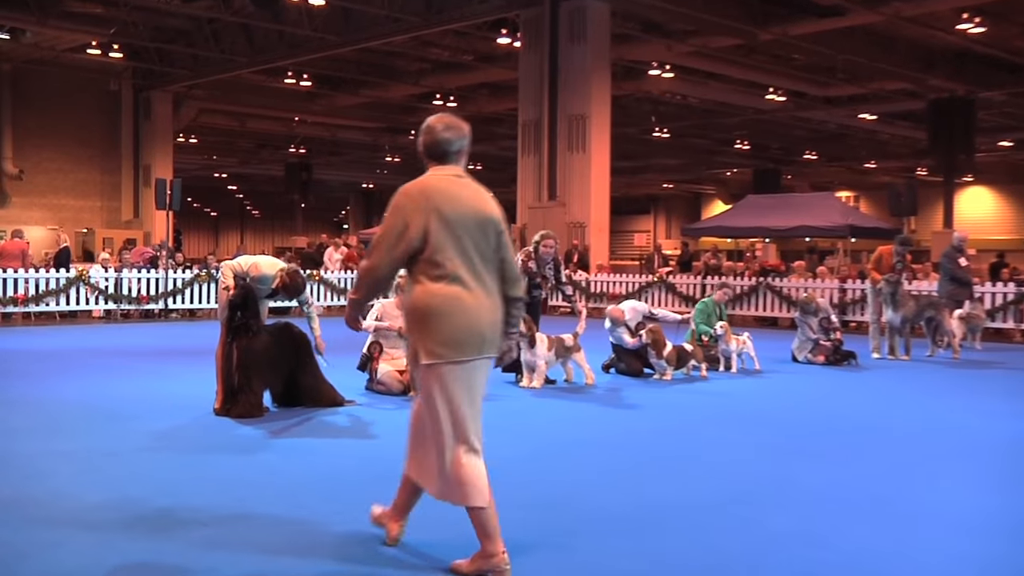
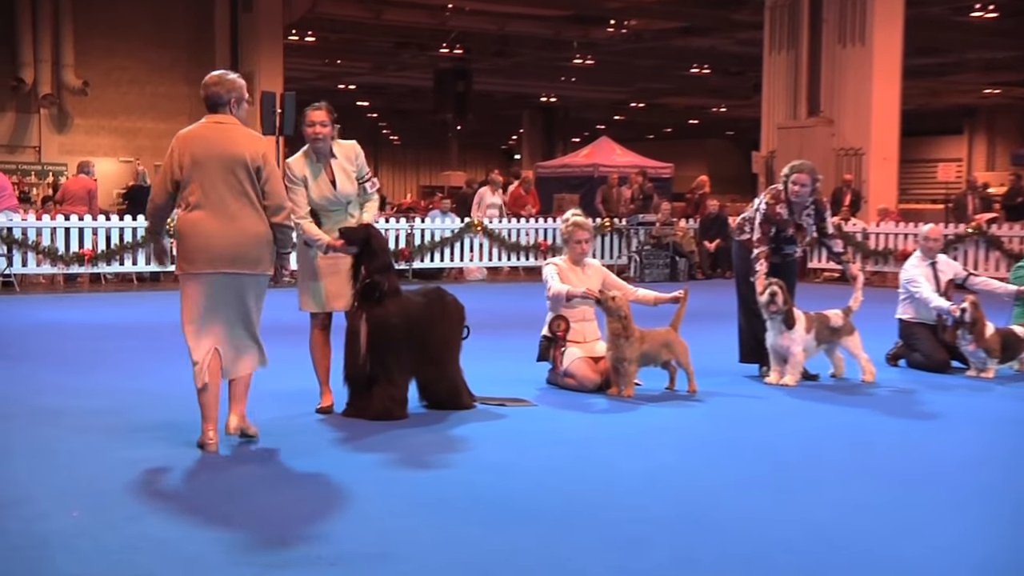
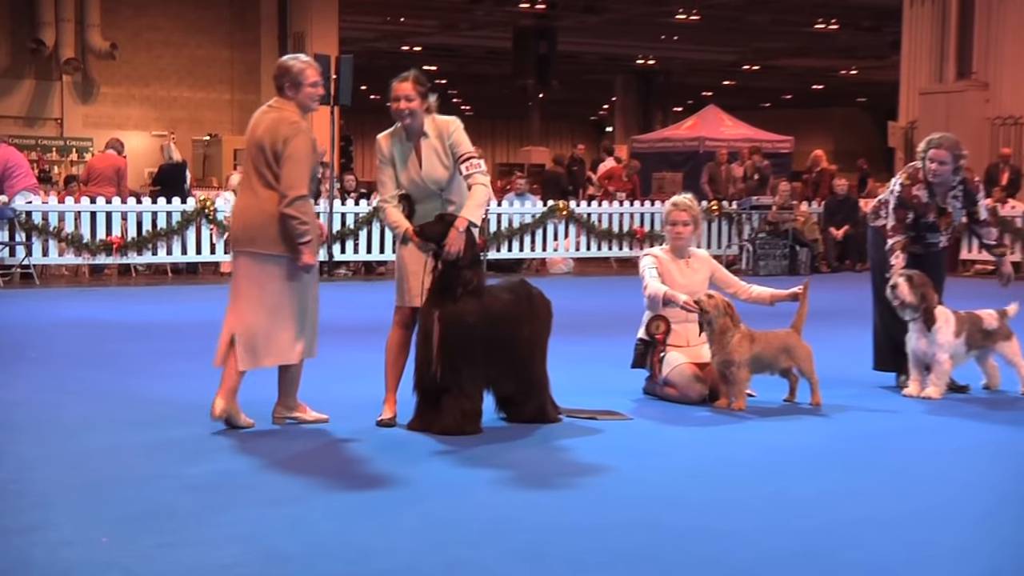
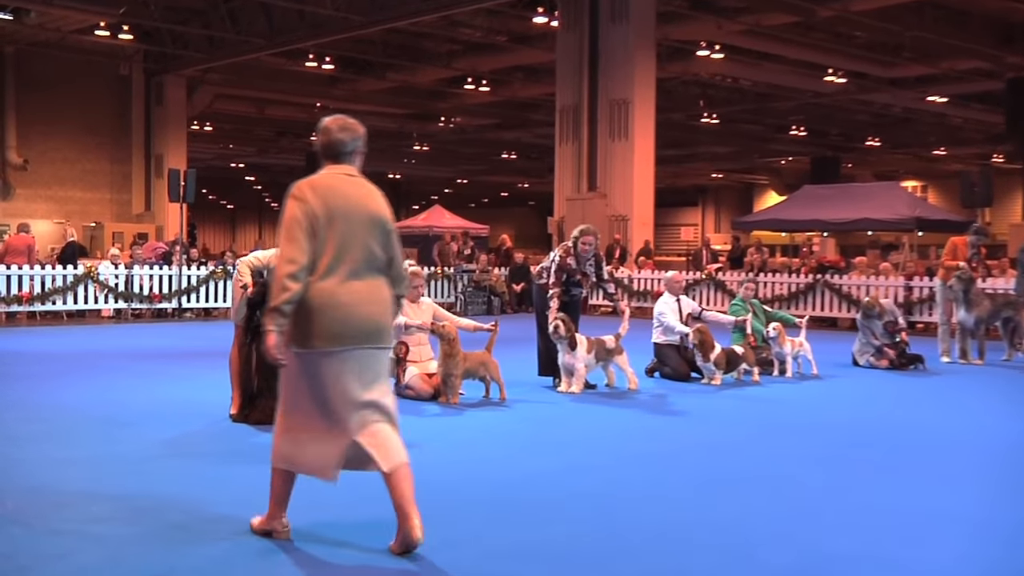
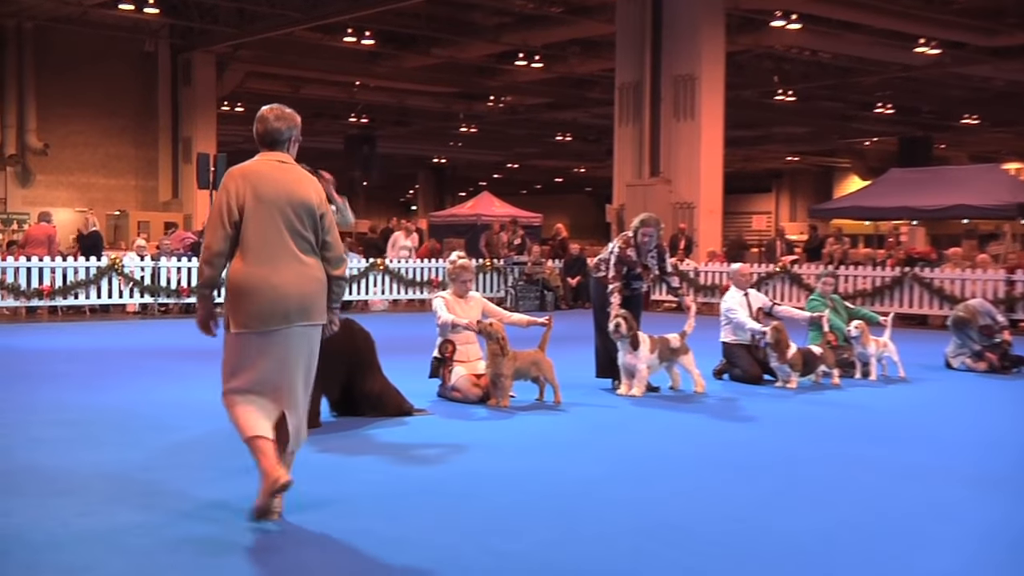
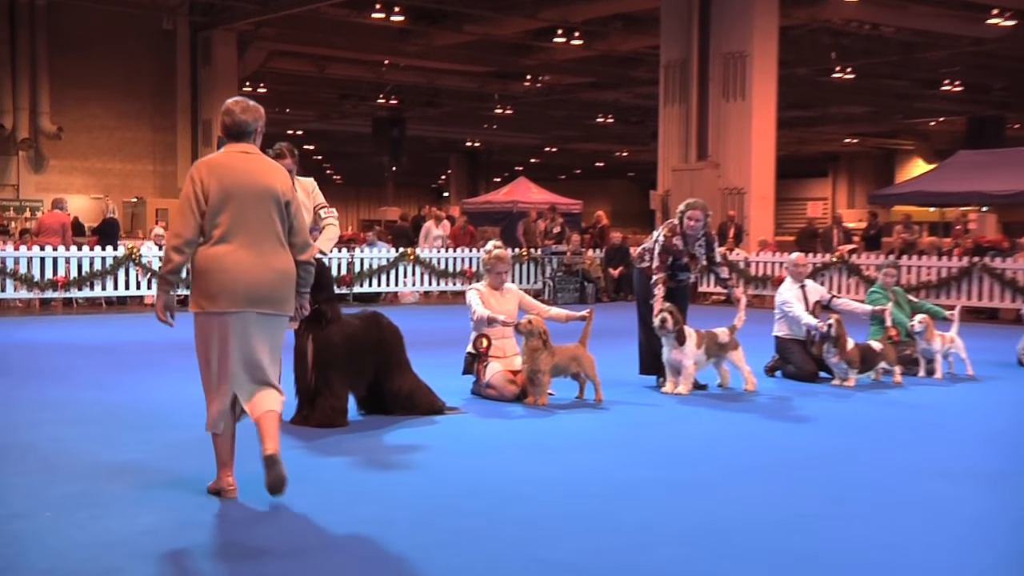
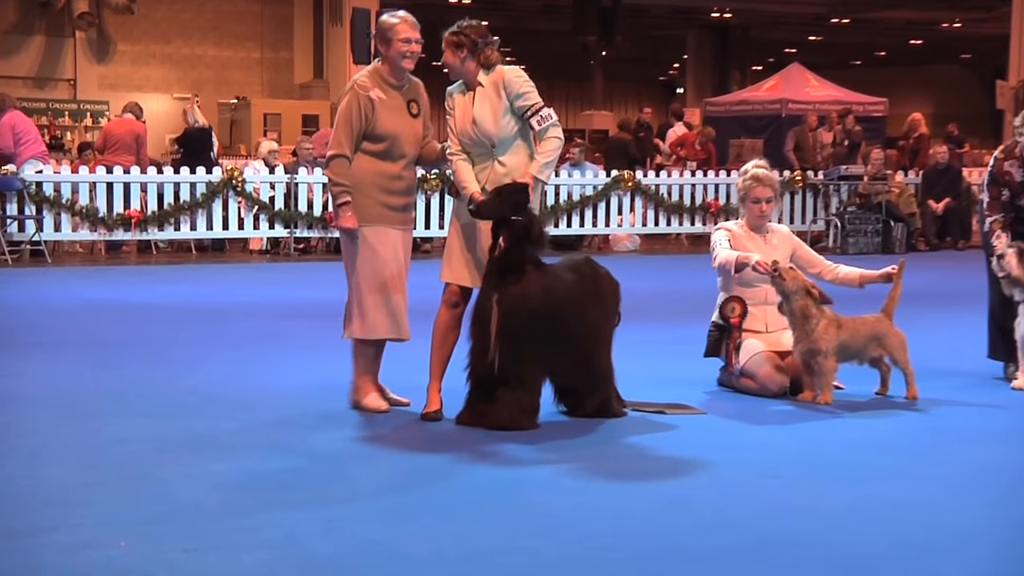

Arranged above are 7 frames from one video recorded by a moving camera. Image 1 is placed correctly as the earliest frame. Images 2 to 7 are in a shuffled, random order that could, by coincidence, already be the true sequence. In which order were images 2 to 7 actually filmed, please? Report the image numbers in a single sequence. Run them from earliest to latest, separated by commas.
4, 5, 6, 2, 3, 7
